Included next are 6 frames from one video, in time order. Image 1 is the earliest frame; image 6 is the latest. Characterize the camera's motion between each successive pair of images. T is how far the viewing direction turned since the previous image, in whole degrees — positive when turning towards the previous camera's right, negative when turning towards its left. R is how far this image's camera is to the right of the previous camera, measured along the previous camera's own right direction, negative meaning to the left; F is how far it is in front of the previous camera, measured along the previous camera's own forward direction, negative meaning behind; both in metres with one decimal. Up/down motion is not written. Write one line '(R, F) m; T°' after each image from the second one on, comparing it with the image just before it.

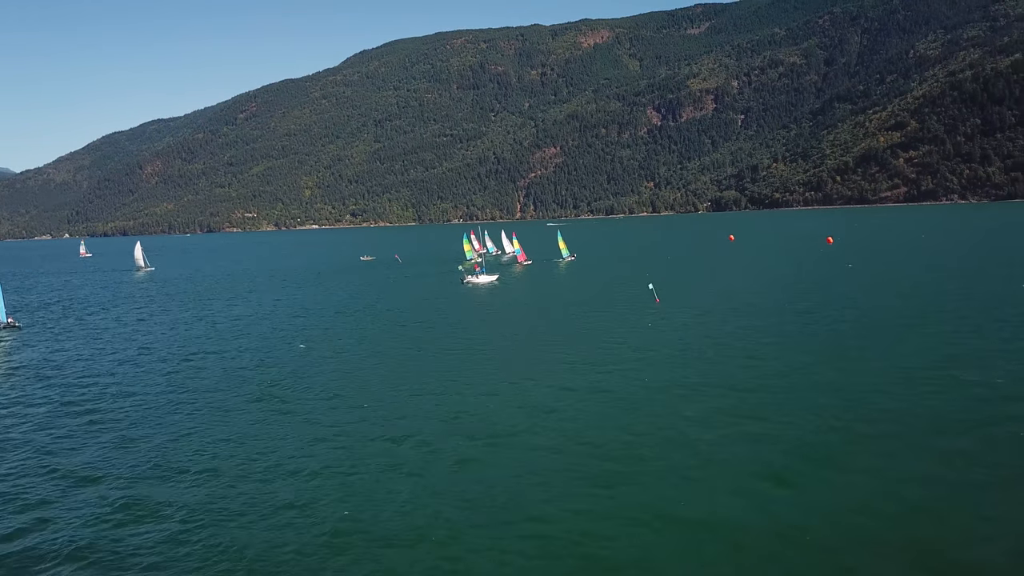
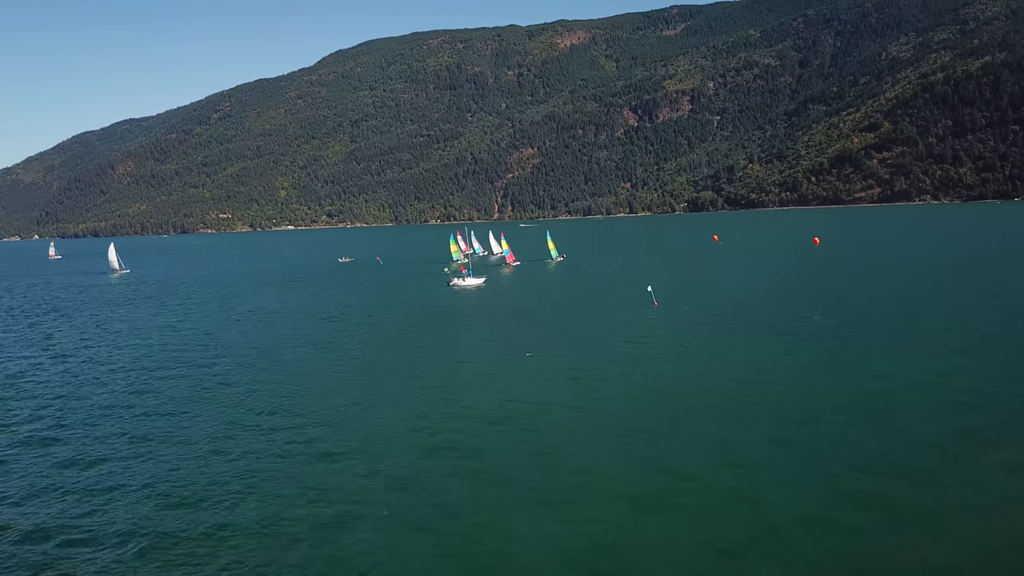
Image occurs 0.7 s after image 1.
(-0.2, +0.4) m; +2°
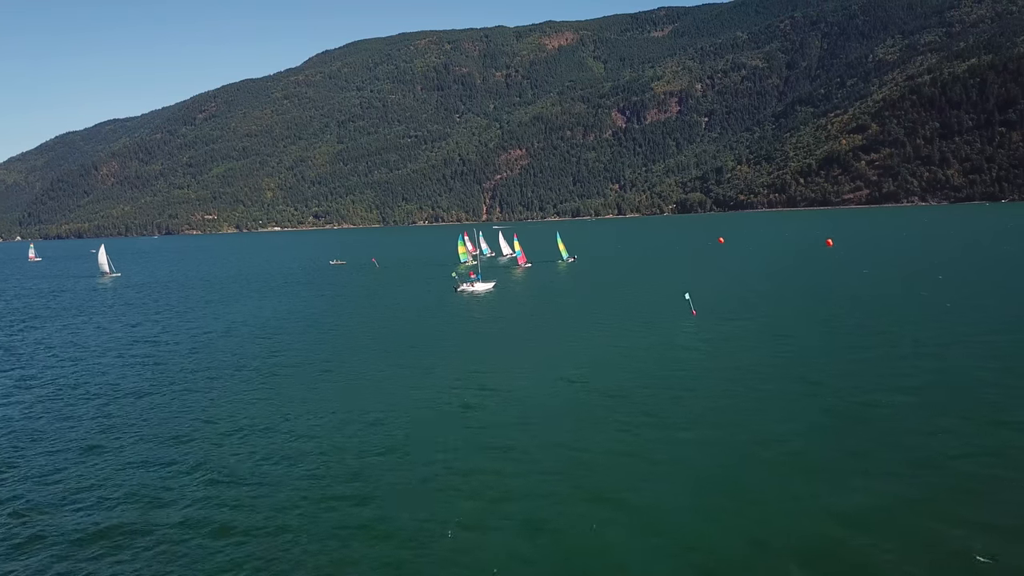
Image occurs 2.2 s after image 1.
(-0.4, +0.5) m; +1°
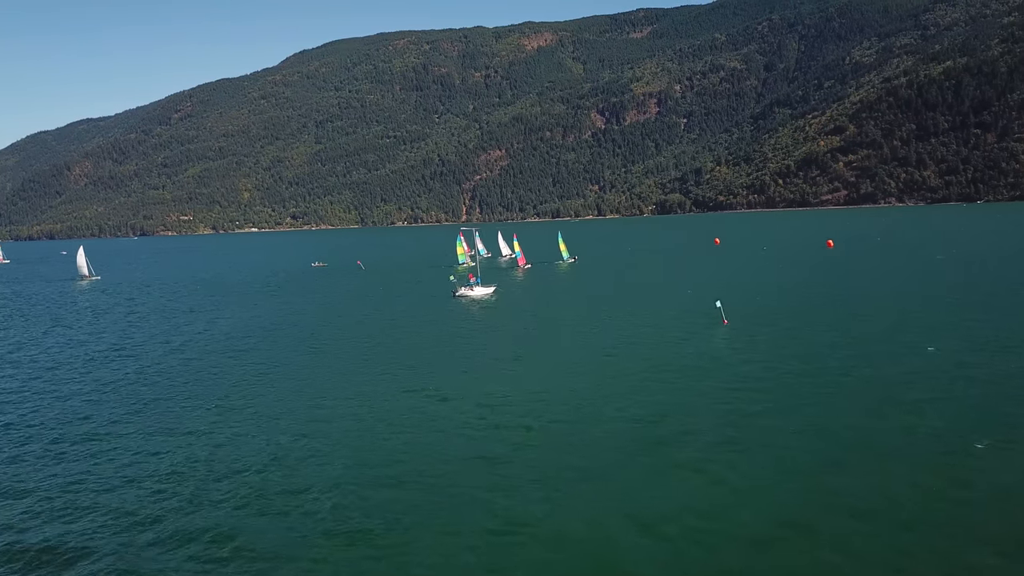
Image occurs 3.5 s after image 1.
(-0.3, +0.5) m; +2°
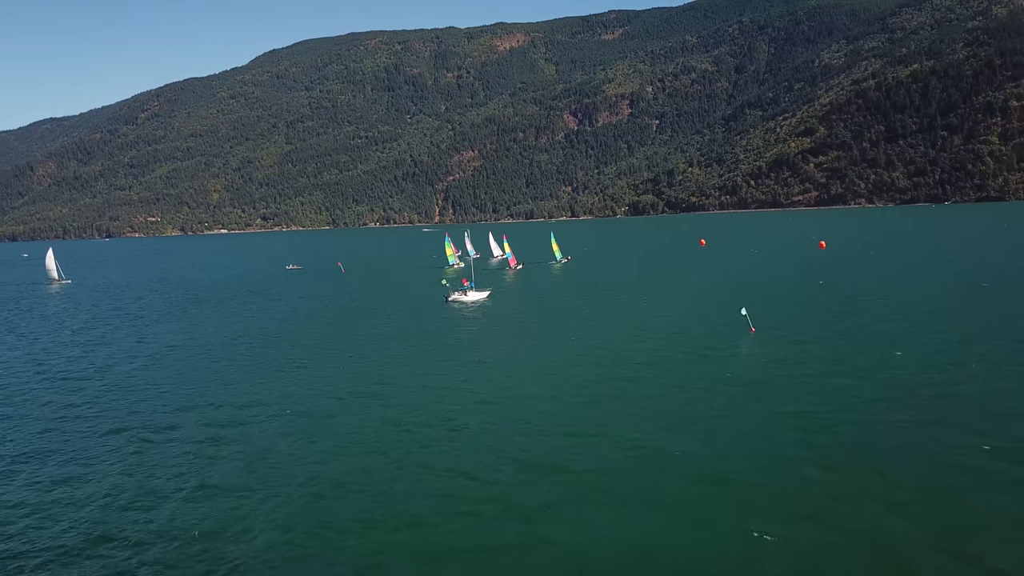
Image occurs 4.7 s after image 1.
(-0.2, +0.7) m; +2°
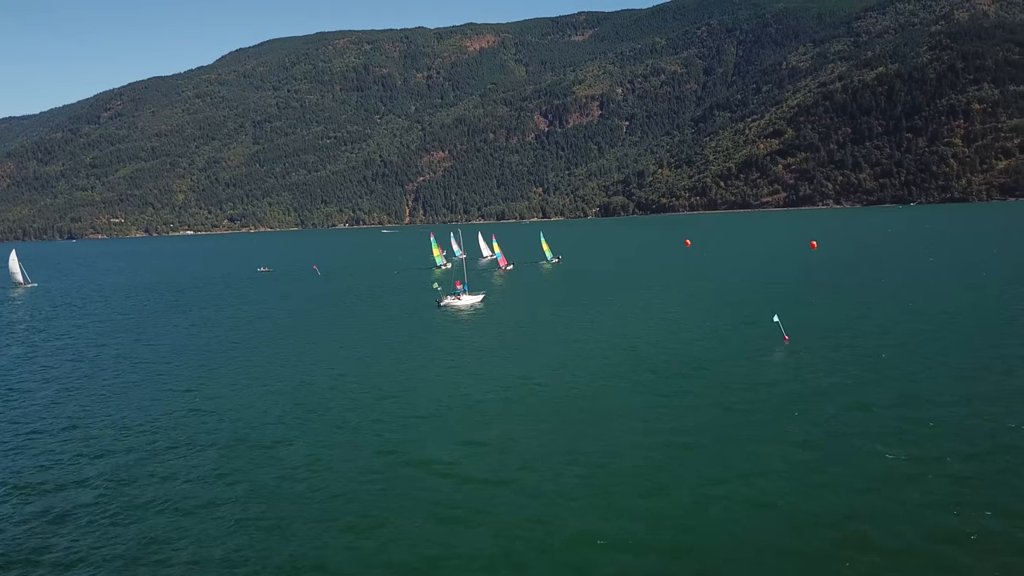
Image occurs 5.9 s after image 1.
(-0.1, +0.9) m; +2°
